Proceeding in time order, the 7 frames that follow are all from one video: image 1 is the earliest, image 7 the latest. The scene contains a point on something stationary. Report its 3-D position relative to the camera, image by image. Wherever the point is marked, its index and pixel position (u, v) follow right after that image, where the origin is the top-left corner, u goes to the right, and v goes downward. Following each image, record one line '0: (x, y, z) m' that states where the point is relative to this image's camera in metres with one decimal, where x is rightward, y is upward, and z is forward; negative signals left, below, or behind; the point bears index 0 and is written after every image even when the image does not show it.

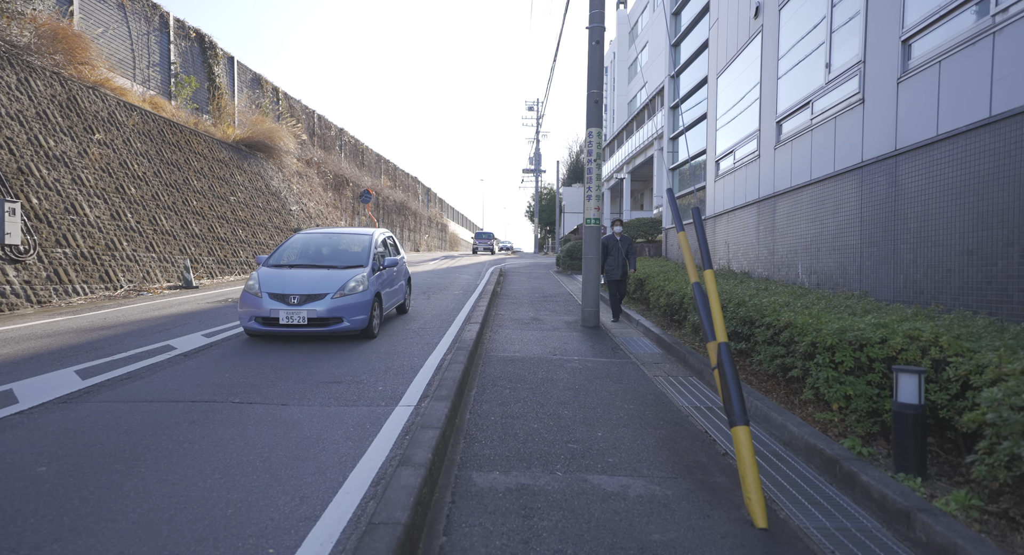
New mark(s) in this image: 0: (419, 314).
0: (-1.9, -0.8, +10.6) m
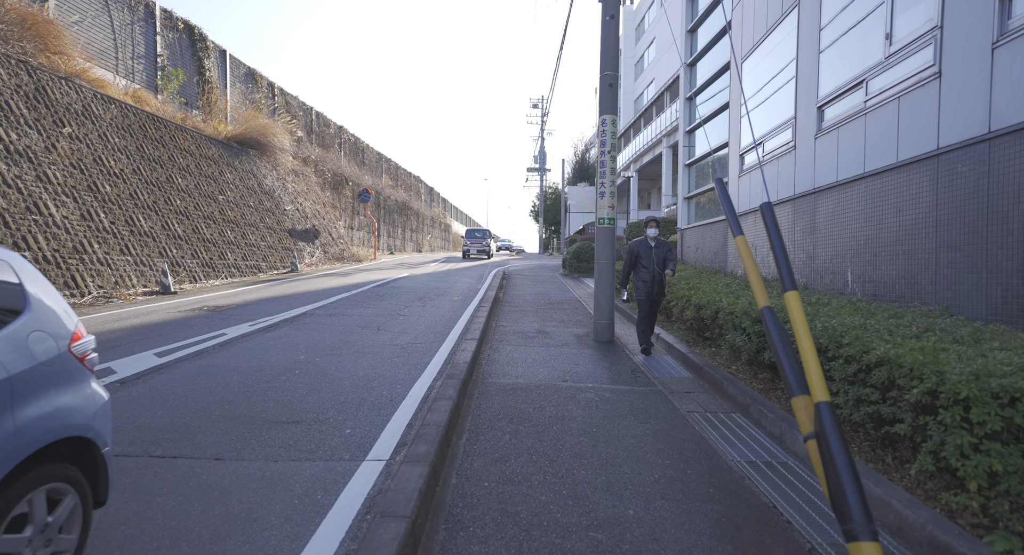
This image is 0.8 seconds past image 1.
0: (-1.8, -0.9, +9.5) m
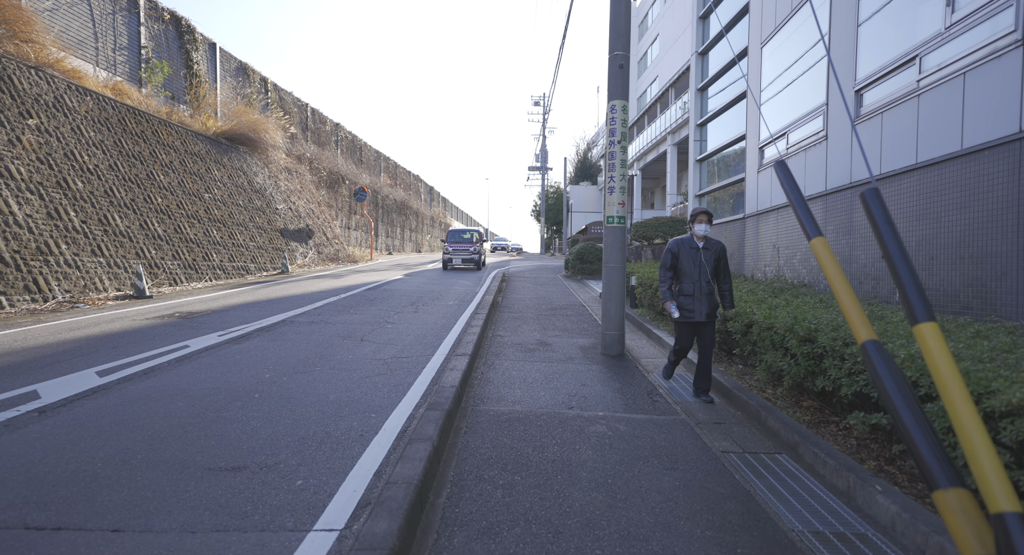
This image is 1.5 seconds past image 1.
0: (-1.9, -0.9, +8.6) m
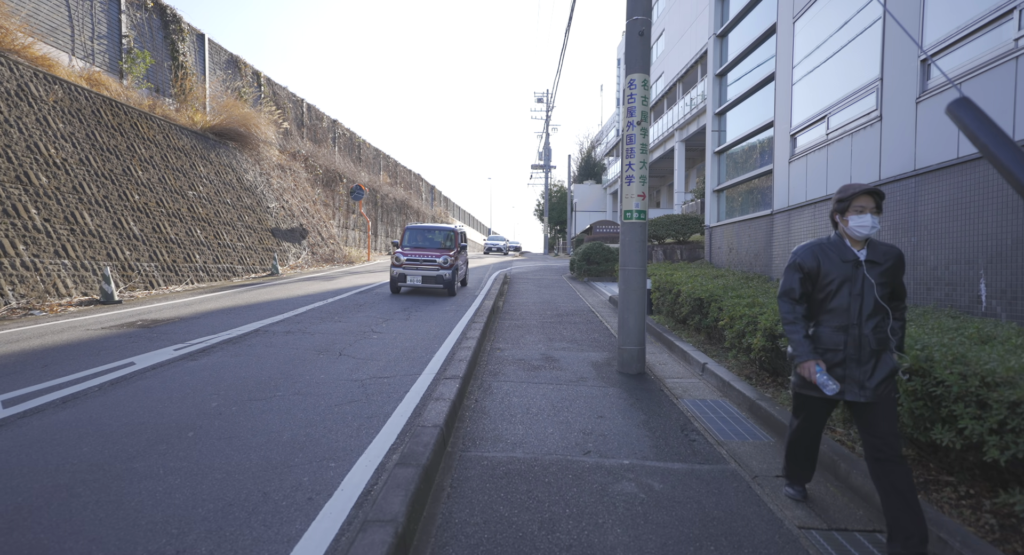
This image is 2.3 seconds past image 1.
0: (-1.8, -1.0, +7.5) m
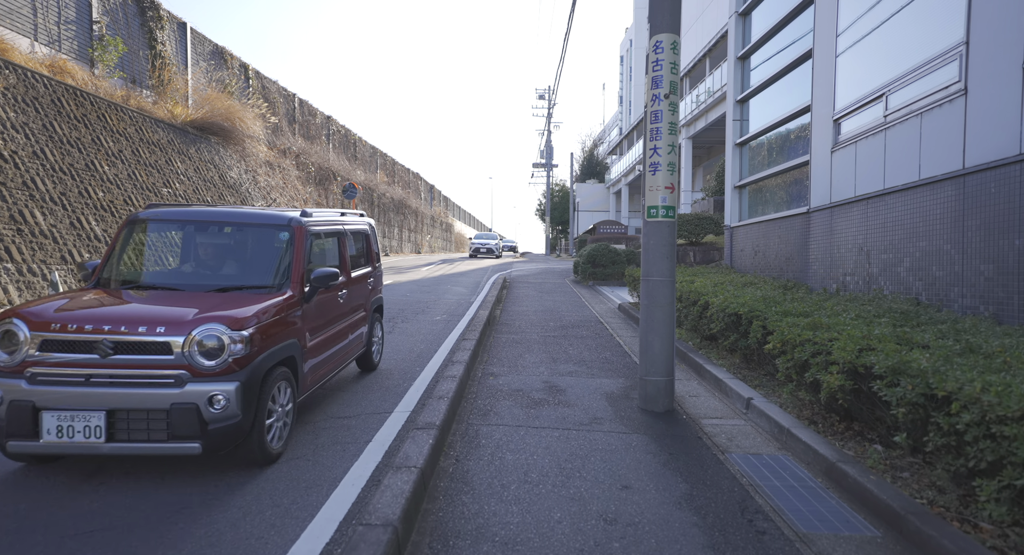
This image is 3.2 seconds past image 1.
0: (-1.9, -1.1, +6.2) m
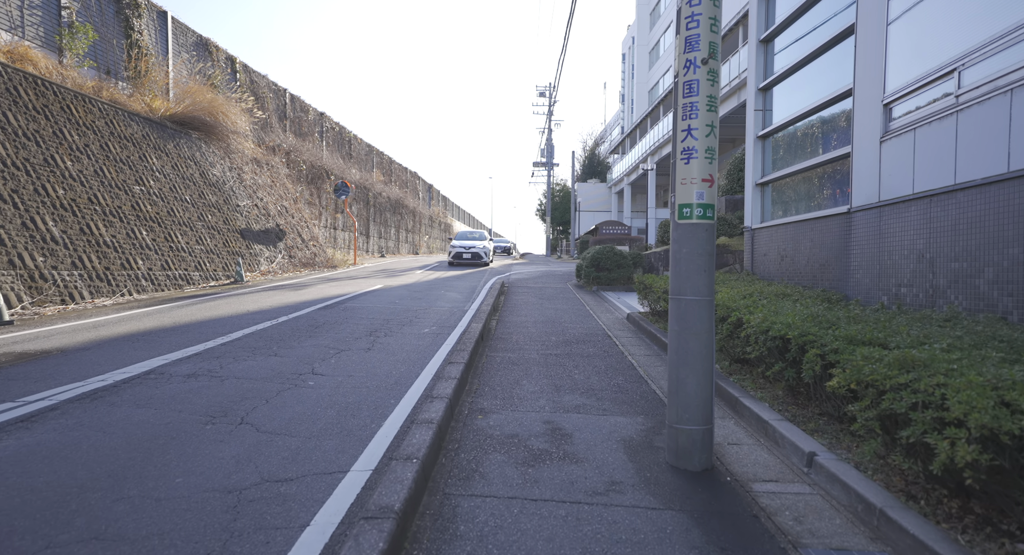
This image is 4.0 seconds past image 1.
0: (-1.9, -1.3, +5.1) m
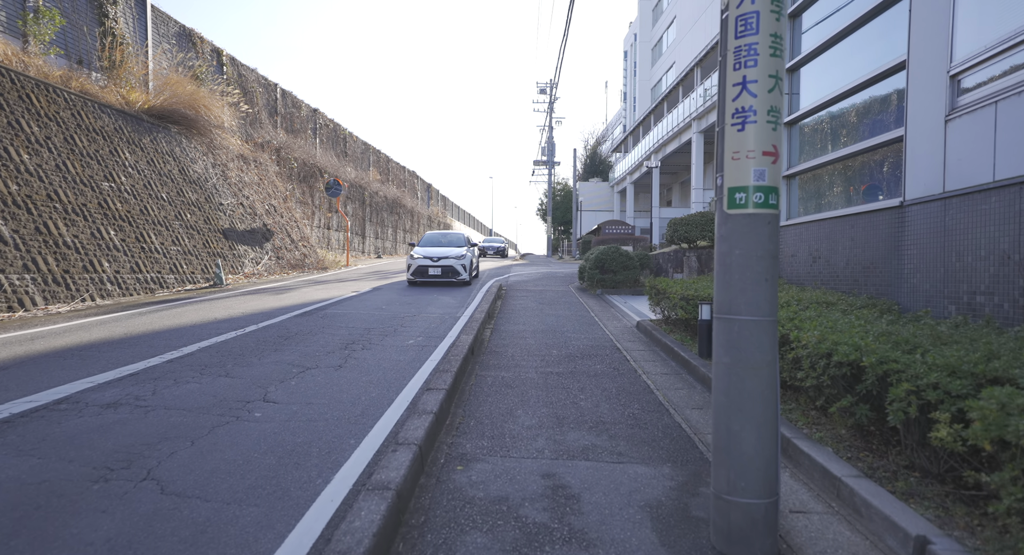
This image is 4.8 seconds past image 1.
0: (-2.0, -1.3, +4.0) m
